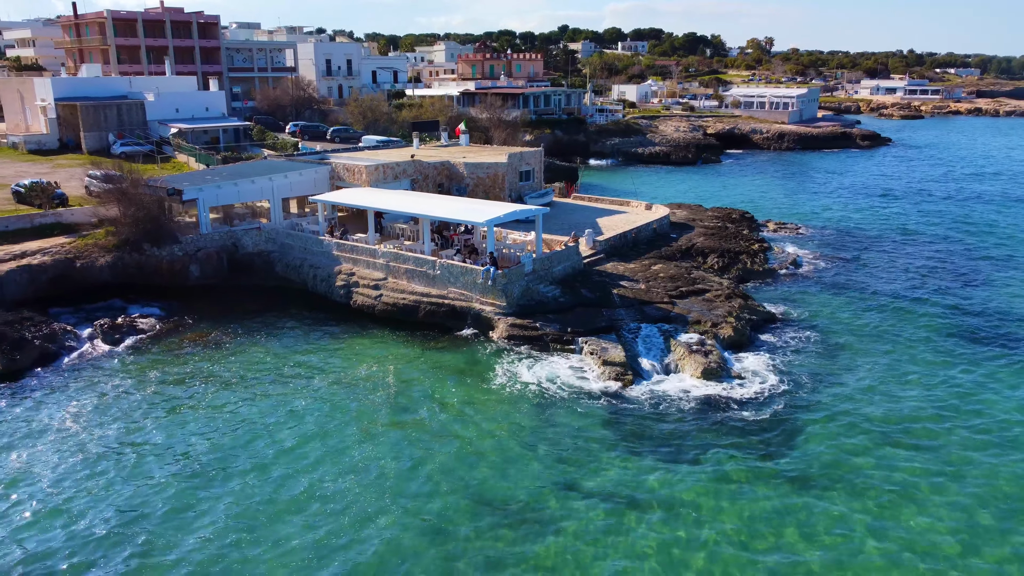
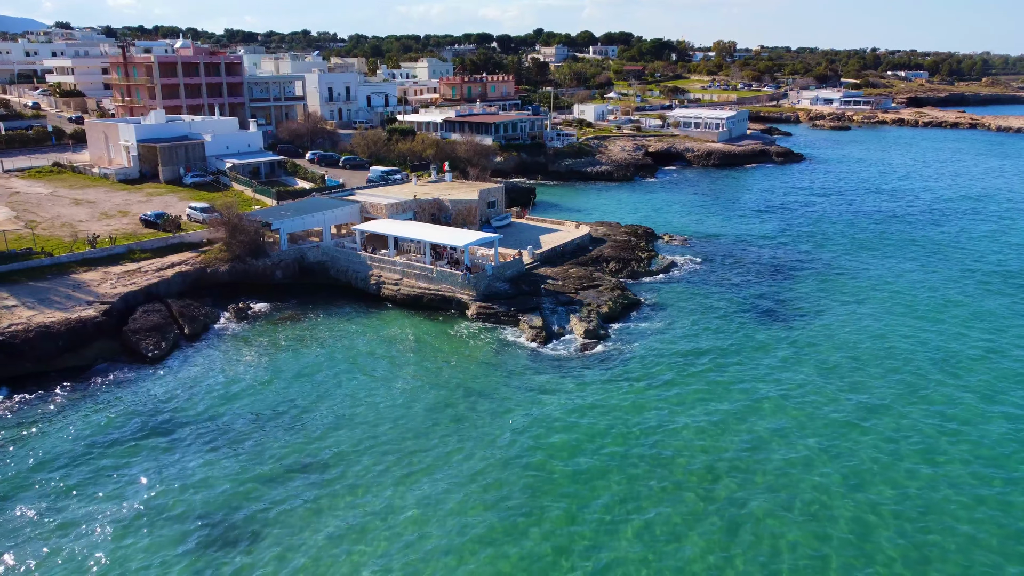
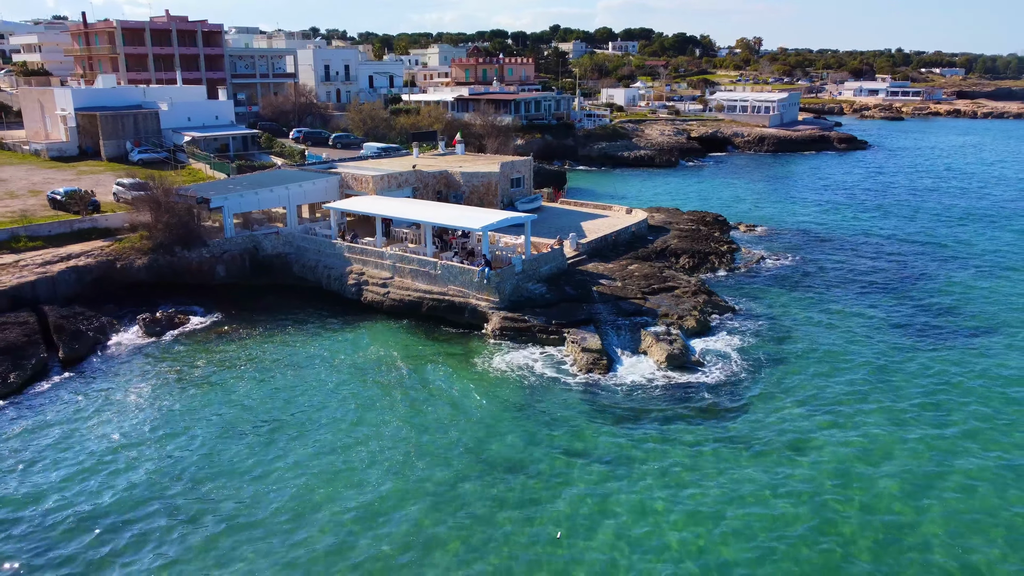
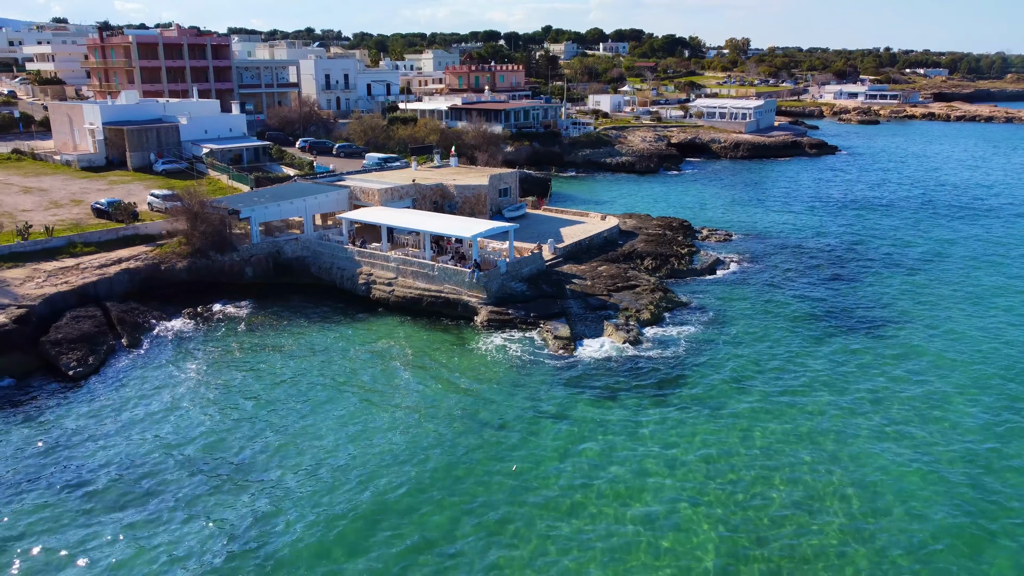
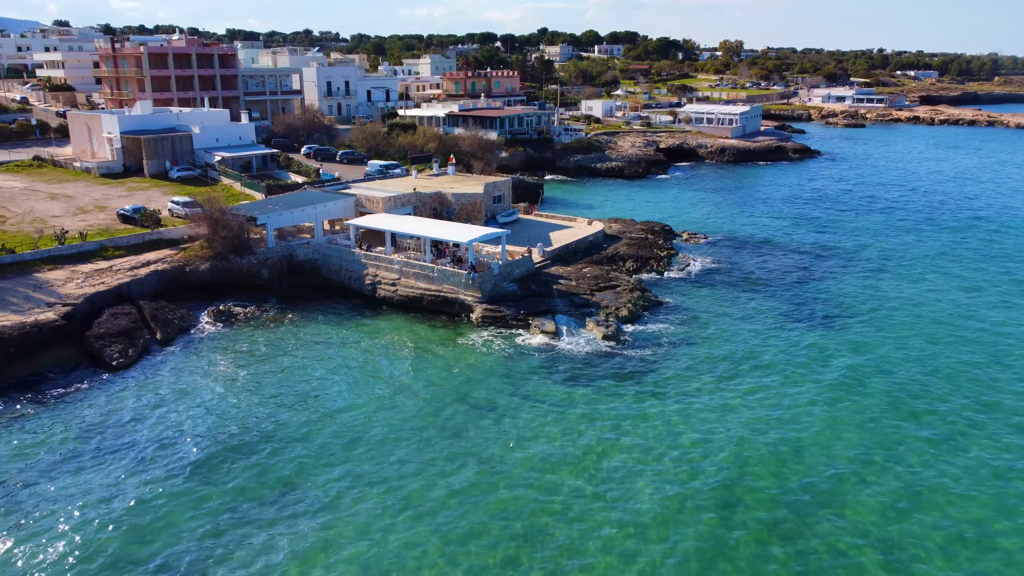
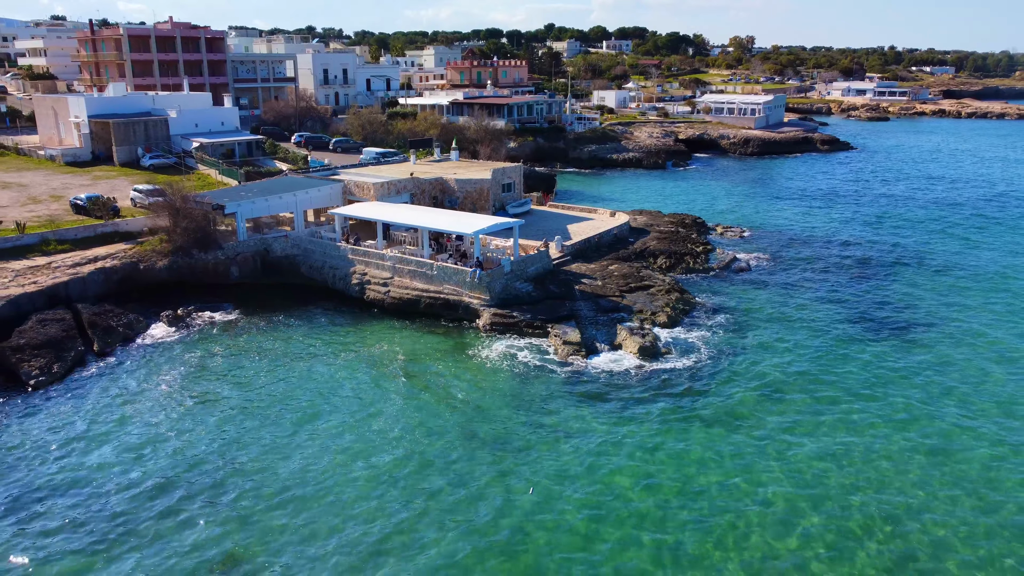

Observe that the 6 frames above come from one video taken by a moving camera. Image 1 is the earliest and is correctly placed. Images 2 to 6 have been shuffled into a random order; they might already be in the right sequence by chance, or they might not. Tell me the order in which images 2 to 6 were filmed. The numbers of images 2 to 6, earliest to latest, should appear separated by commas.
3, 6, 4, 5, 2
